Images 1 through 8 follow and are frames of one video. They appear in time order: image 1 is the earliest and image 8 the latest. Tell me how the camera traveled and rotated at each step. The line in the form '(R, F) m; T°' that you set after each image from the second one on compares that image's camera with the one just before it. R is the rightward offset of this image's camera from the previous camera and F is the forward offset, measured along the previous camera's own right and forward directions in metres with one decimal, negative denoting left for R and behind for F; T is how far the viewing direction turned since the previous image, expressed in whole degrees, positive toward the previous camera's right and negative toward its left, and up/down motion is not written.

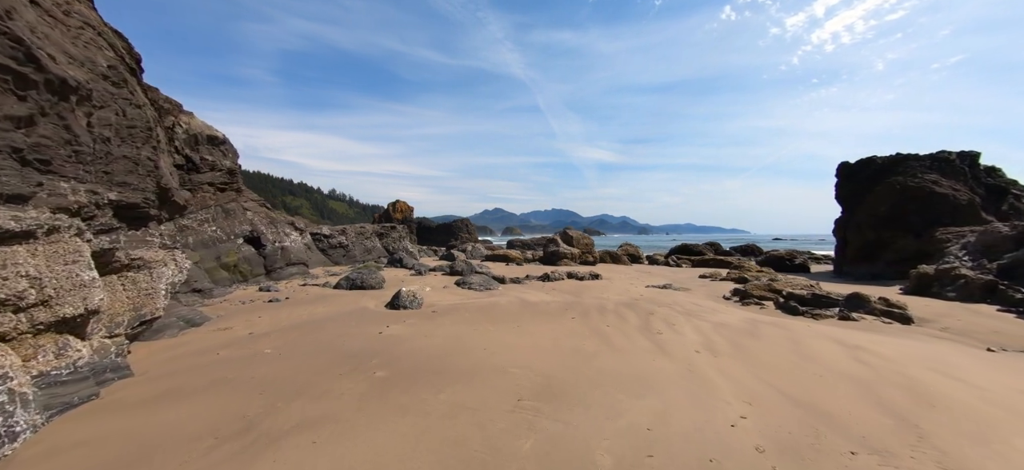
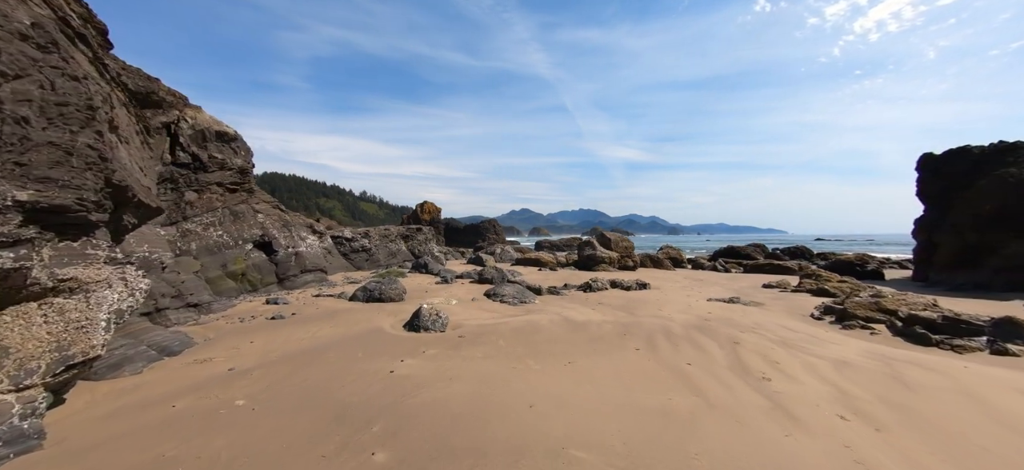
(-0.2, +1.2) m; -4°
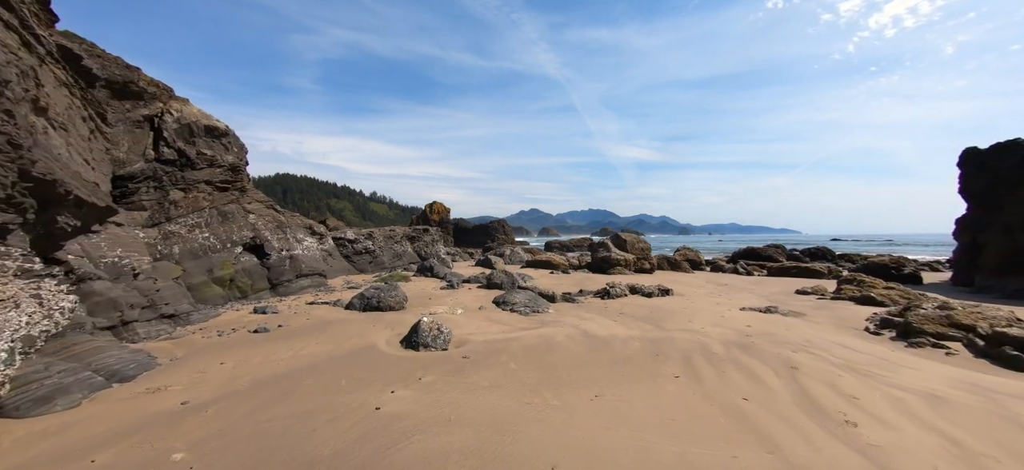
(0.0, +0.7) m; -1°
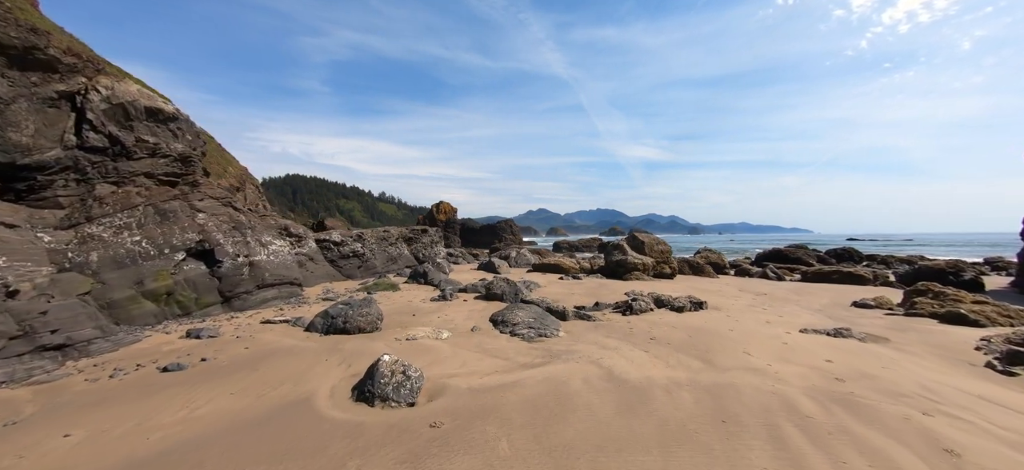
(+0.1, +1.4) m; -1°
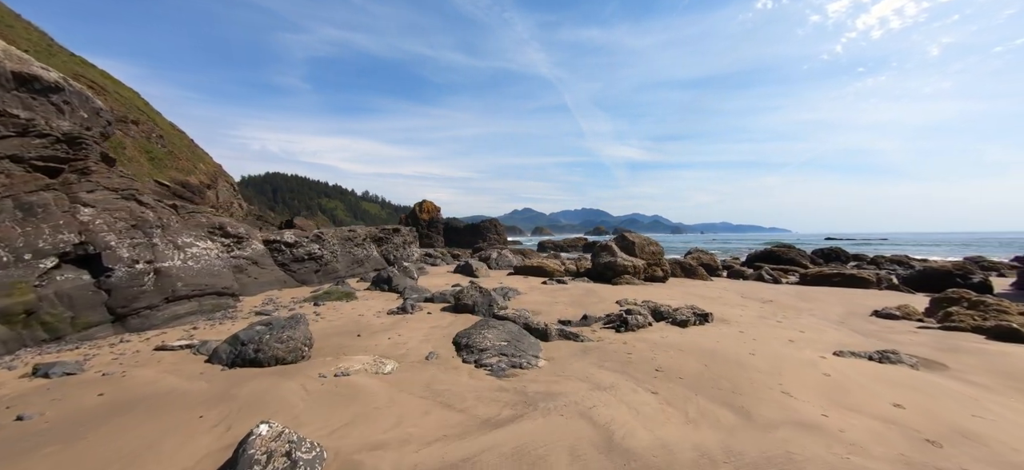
(+0.2, +1.2) m; +2°
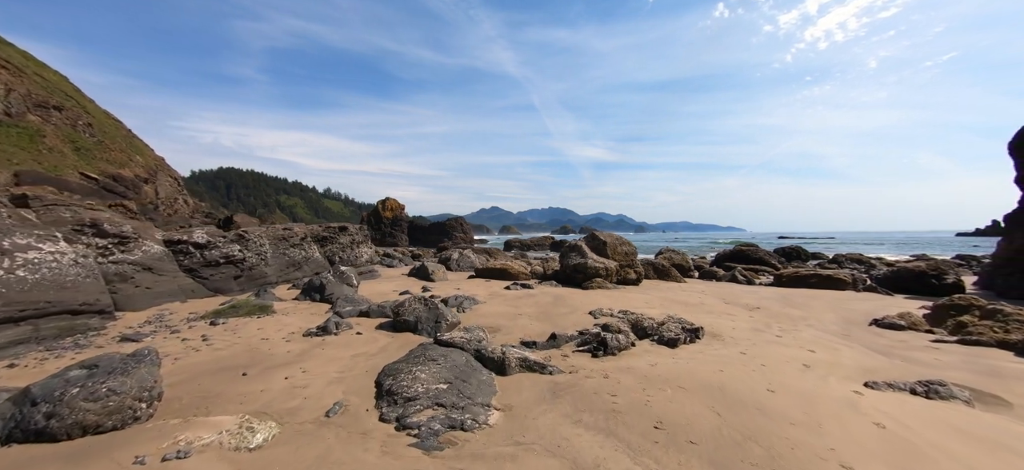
(+0.2, +1.2) m; +5°
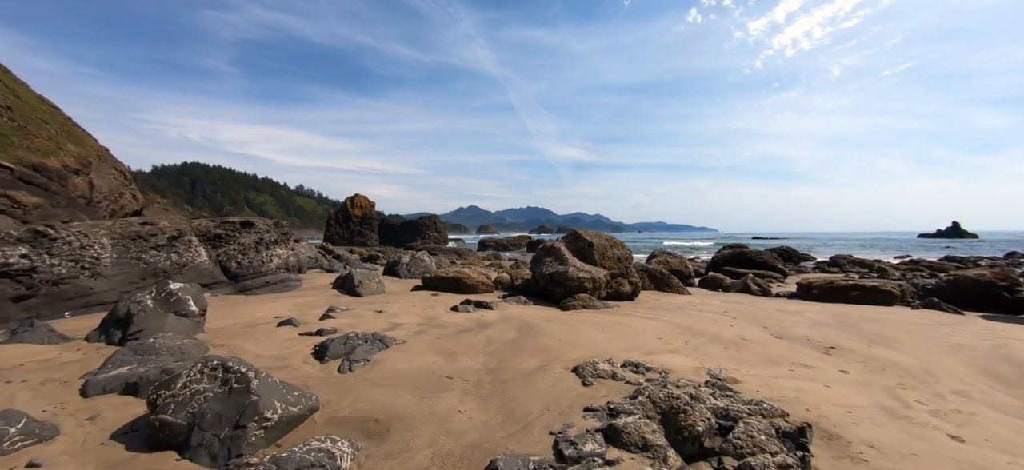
(+0.5, +2.8) m; +3°
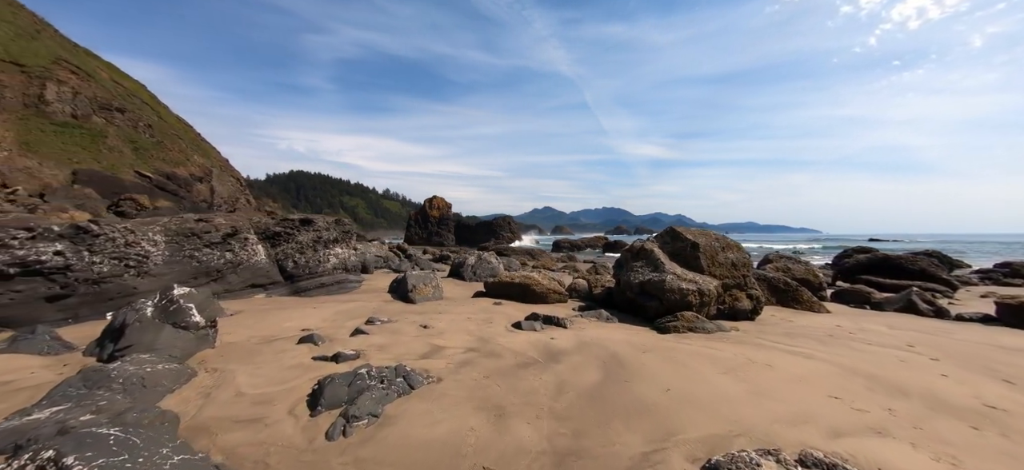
(-0.1, +1.5) m; -11°
